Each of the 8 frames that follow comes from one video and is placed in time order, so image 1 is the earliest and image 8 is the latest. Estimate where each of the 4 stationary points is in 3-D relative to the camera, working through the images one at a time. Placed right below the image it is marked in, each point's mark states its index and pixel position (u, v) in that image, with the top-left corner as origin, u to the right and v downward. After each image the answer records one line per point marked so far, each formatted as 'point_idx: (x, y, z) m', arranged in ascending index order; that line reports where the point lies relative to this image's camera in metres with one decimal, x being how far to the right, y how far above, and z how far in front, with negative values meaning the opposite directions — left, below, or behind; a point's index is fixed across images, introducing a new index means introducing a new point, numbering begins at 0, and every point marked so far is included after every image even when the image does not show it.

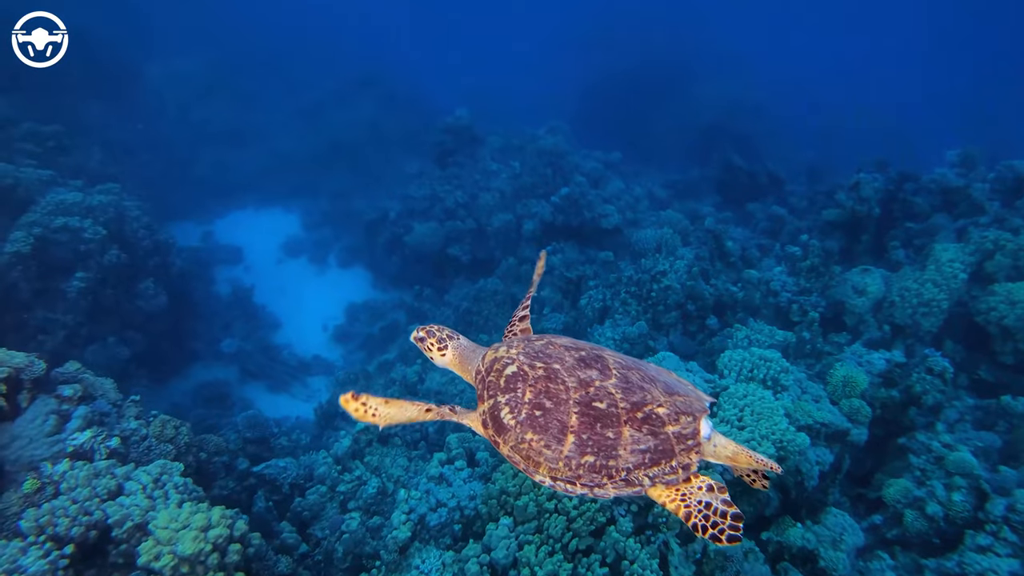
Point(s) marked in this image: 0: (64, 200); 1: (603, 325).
0: (-7.8, +1.5, +11.2) m
1: (+1.5, -0.6, +10.4) m
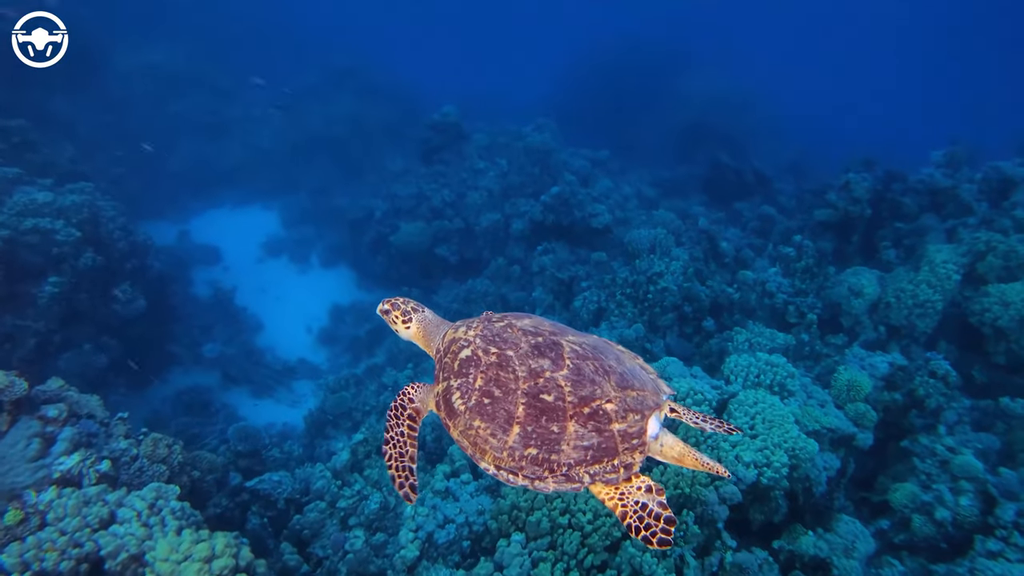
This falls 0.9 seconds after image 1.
0: (-8.0, +1.4, +10.6) m
1: (+1.4, -0.6, +10.3) m
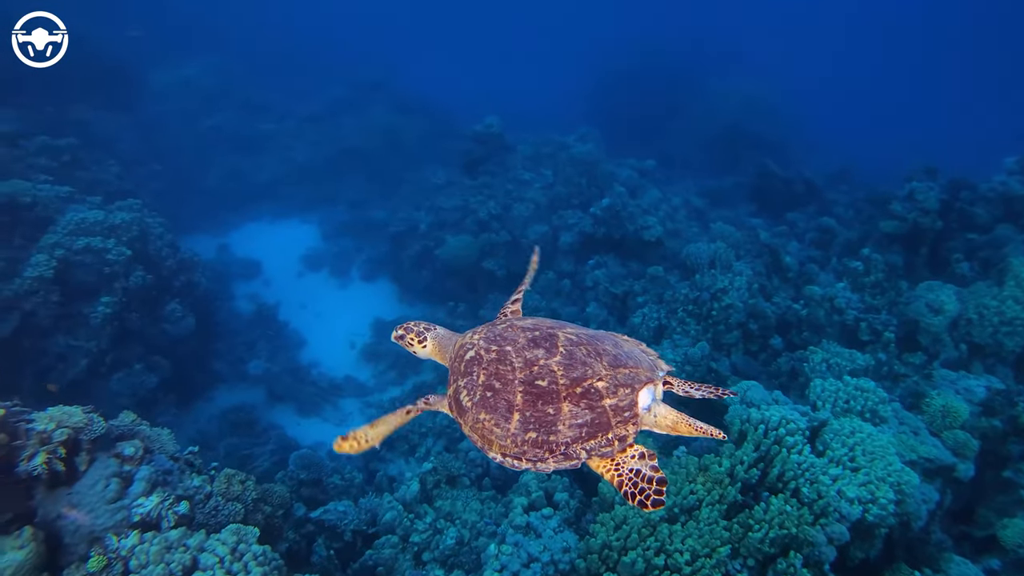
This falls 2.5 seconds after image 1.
0: (-7.0, +1.1, +10.5) m
1: (+2.3, -0.9, +9.9) m
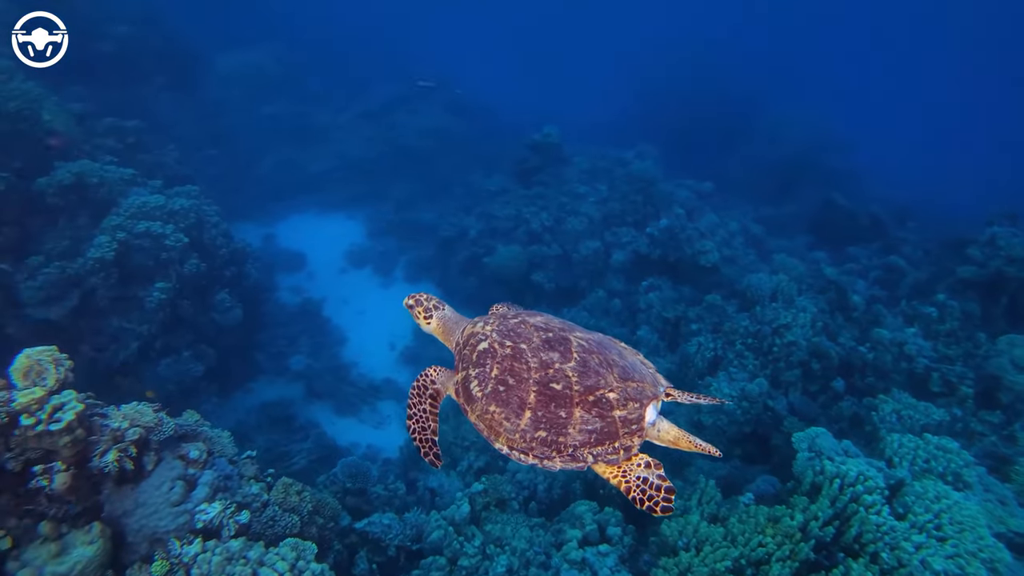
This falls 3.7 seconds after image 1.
0: (-6.1, +1.4, +10.5) m
1: (+3.1, -1.3, +9.6) m
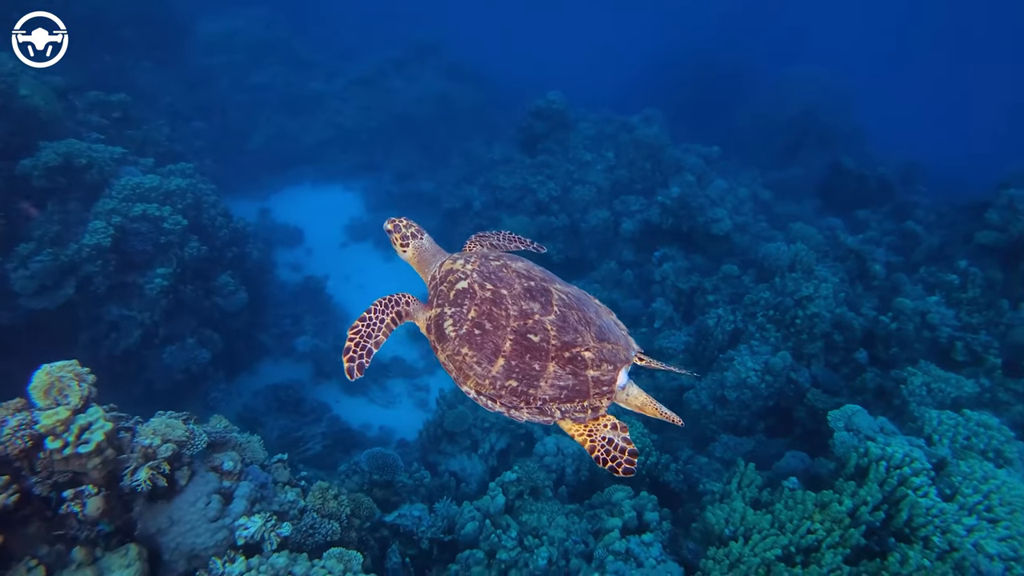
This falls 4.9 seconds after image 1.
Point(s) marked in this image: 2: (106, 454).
0: (-5.9, +1.7, +10.0) m
1: (+3.3, -0.9, +9.4) m
2: (-2.6, -1.0, +4.0) m
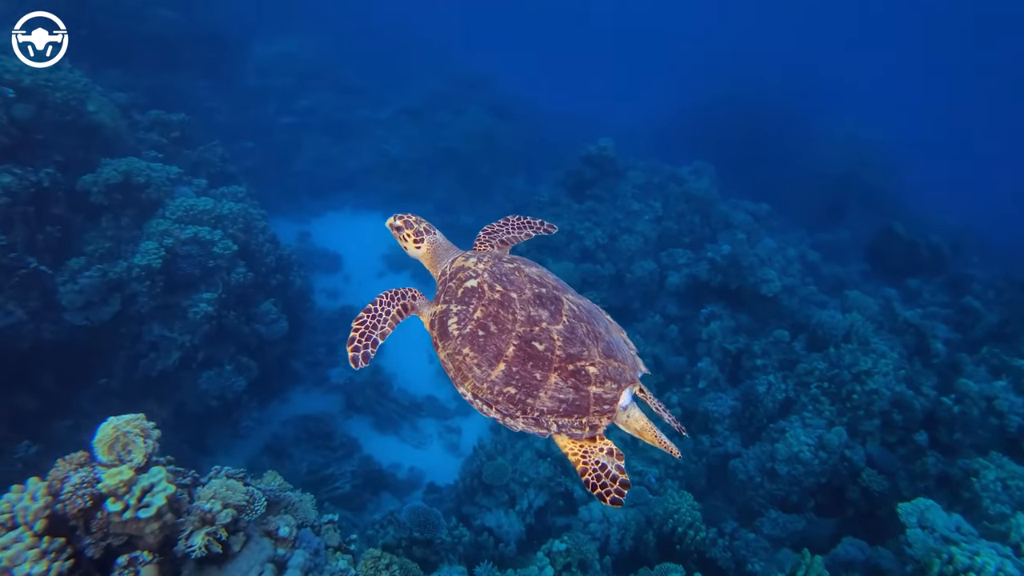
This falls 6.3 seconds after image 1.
0: (-5.0, +1.3, +10.0) m
1: (+4.0, -1.9, +9.1) m
2: (-2.1, -1.4, +3.8) m
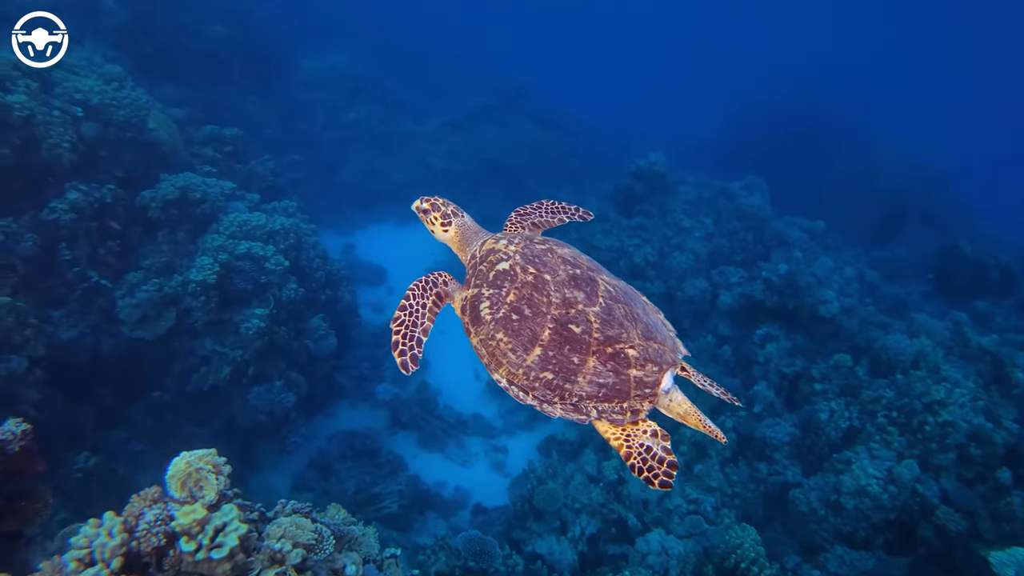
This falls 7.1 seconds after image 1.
0: (-4.2, +1.1, +10.0) m
1: (+4.7, -2.2, +8.7) m
2: (-1.6, -1.5, +3.7) m
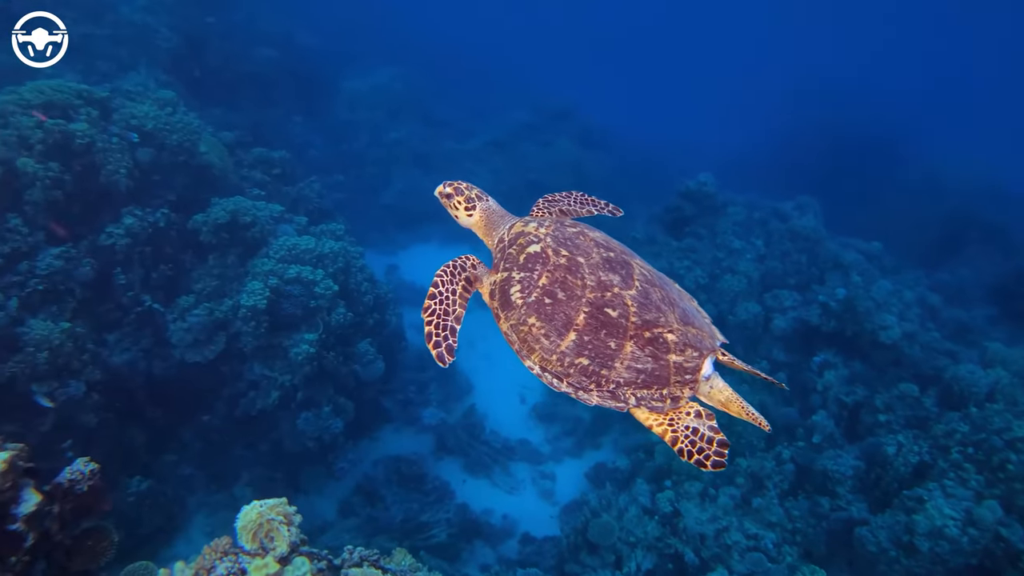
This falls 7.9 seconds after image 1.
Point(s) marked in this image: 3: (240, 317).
0: (-3.4, +0.7, +10.1) m
1: (+5.4, -2.6, +8.2) m
2: (-1.1, -1.8, +3.5) m
3: (-3.8, -0.4, +9.0) m
